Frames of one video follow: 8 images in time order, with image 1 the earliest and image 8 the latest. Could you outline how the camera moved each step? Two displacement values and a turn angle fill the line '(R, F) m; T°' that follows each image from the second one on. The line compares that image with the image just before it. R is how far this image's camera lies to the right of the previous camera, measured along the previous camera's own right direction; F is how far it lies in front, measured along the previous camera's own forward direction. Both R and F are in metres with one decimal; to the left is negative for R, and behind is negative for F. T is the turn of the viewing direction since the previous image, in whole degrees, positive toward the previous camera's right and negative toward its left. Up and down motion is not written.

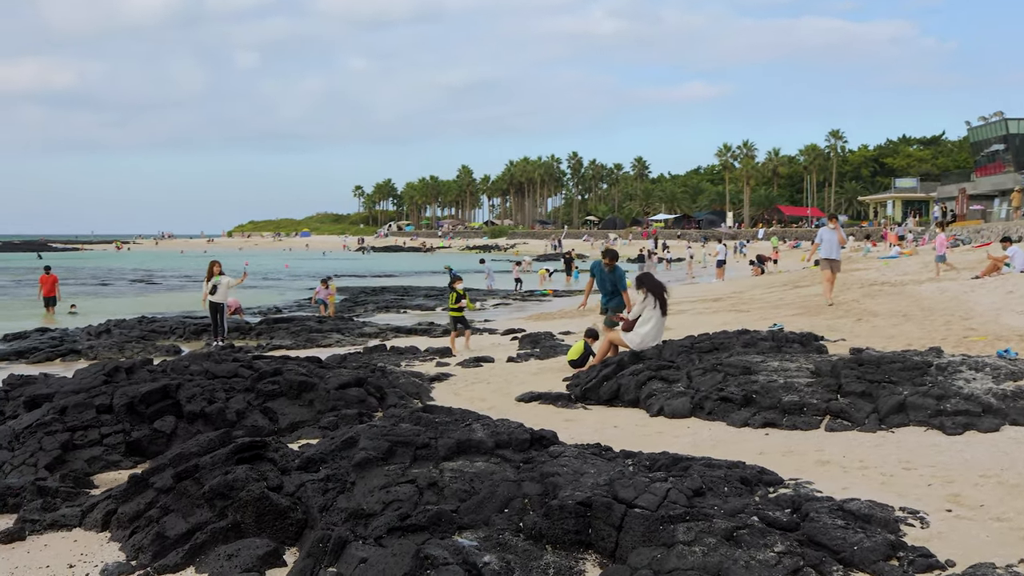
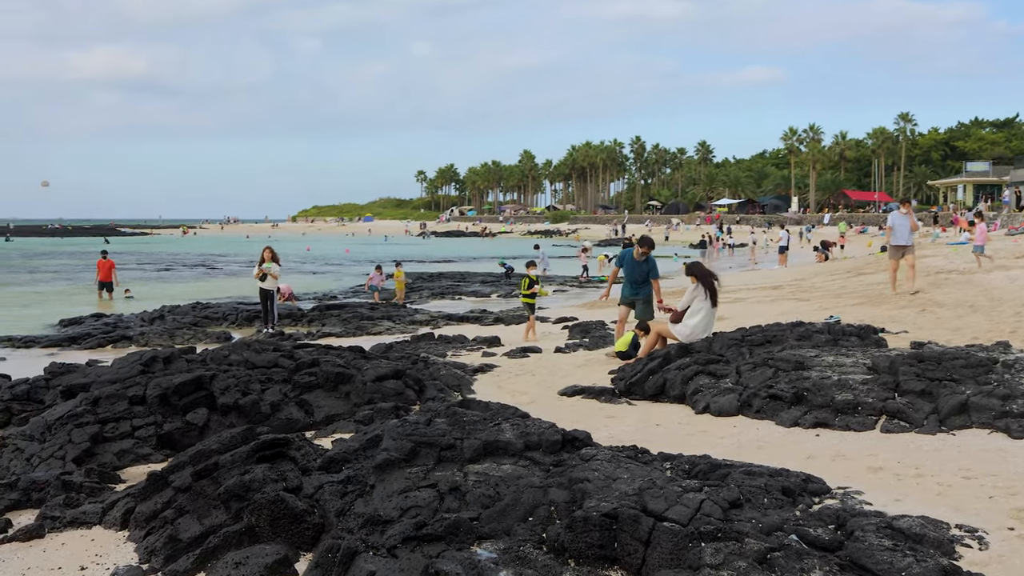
(+0.2, +0.4) m; -3°
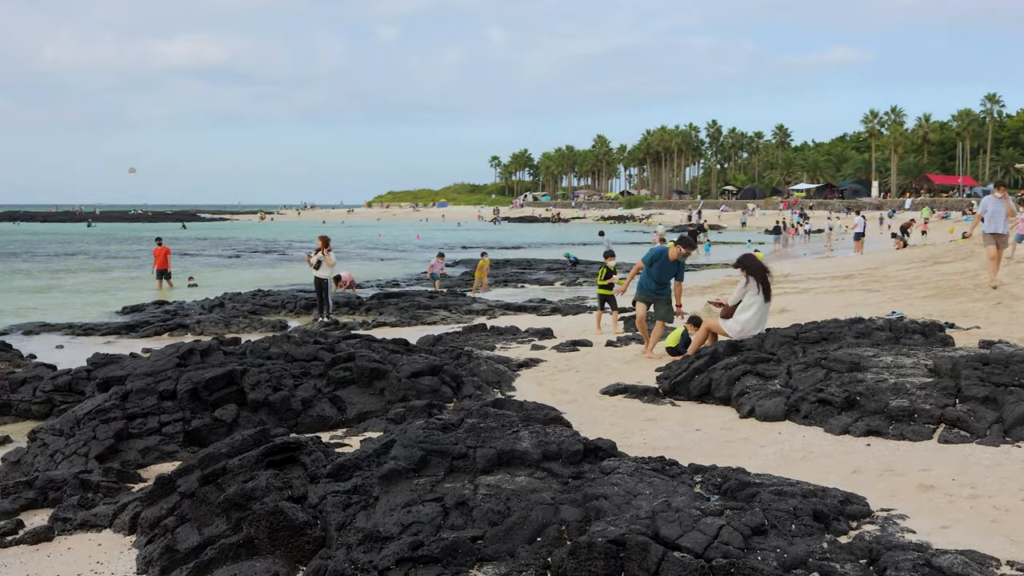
(+0.3, +0.4) m; -4°
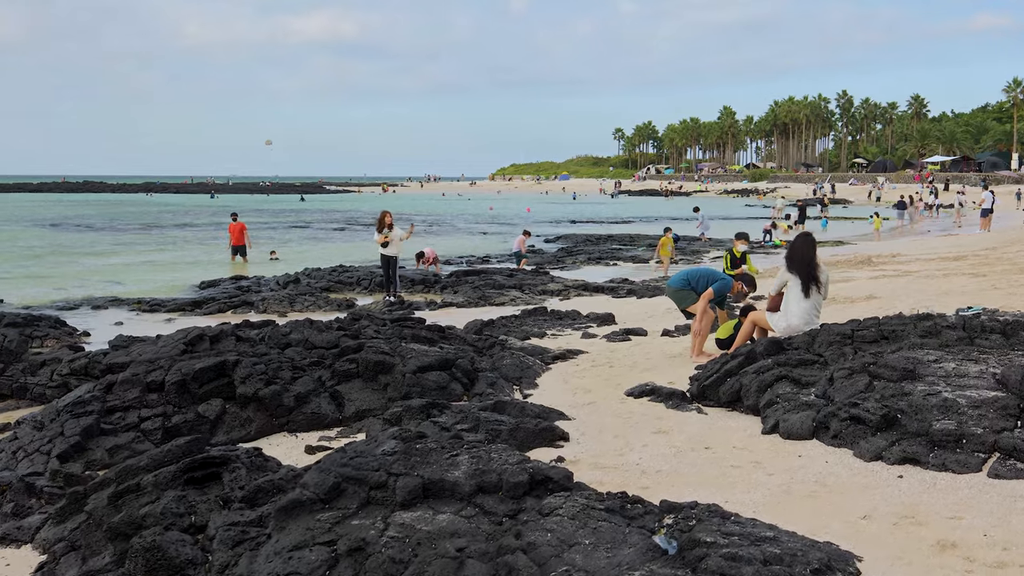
(+0.8, +1.0) m; -6°
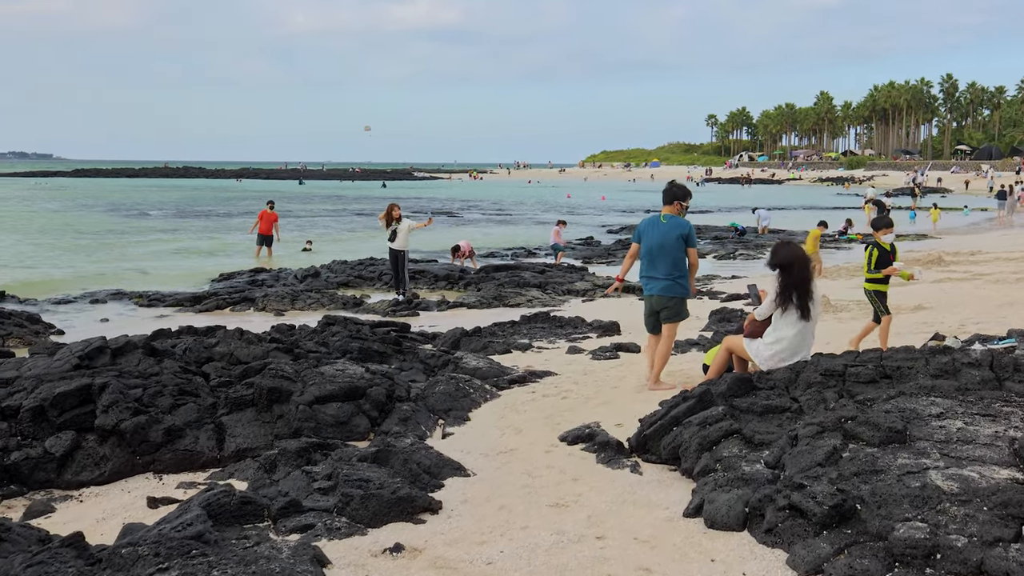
(+1.0, +1.6) m; -5°
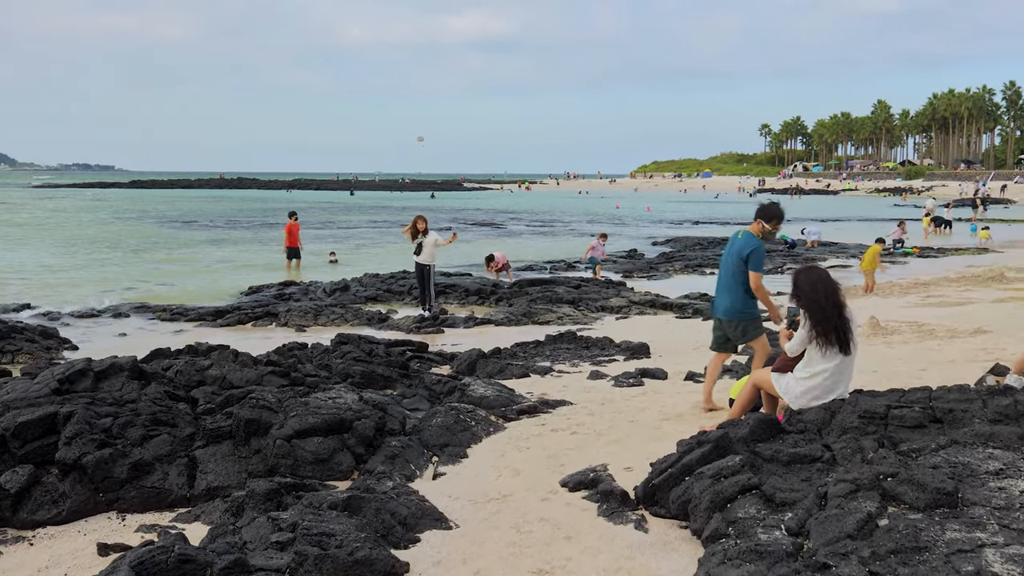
(+0.3, +0.7) m; -3°
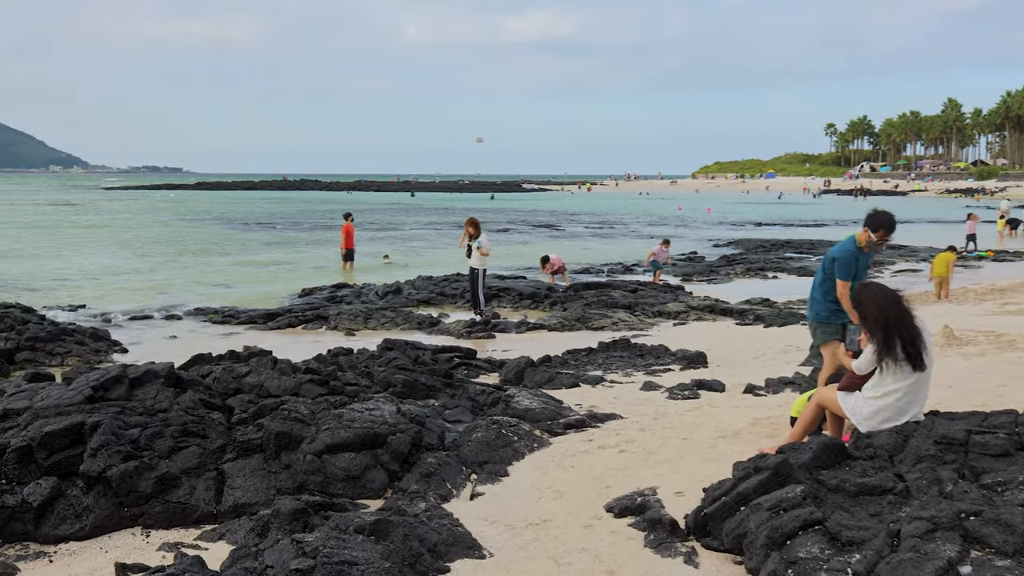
(+0.1, +0.4) m; -3°
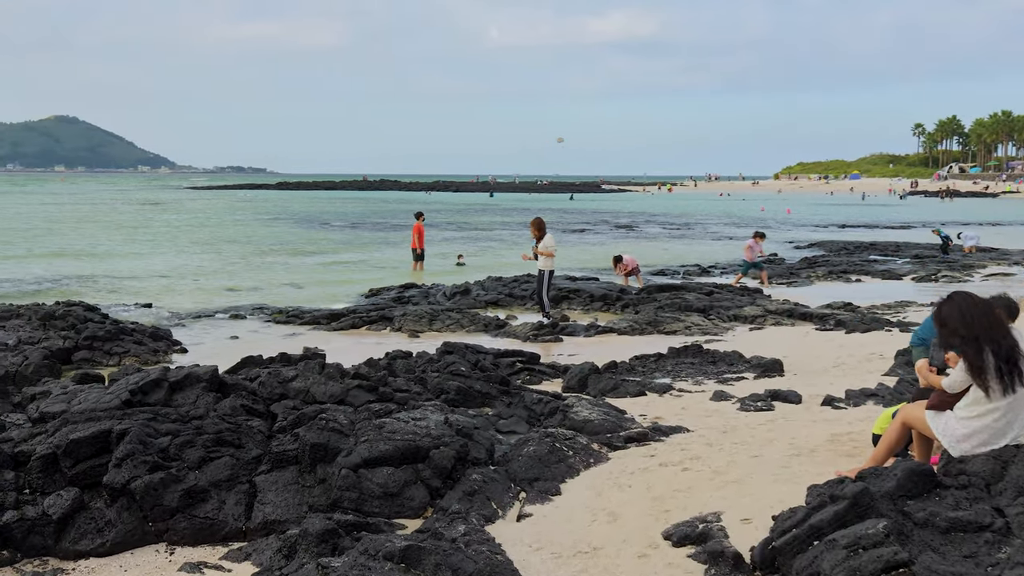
(+0.1, +0.5) m; -4°
